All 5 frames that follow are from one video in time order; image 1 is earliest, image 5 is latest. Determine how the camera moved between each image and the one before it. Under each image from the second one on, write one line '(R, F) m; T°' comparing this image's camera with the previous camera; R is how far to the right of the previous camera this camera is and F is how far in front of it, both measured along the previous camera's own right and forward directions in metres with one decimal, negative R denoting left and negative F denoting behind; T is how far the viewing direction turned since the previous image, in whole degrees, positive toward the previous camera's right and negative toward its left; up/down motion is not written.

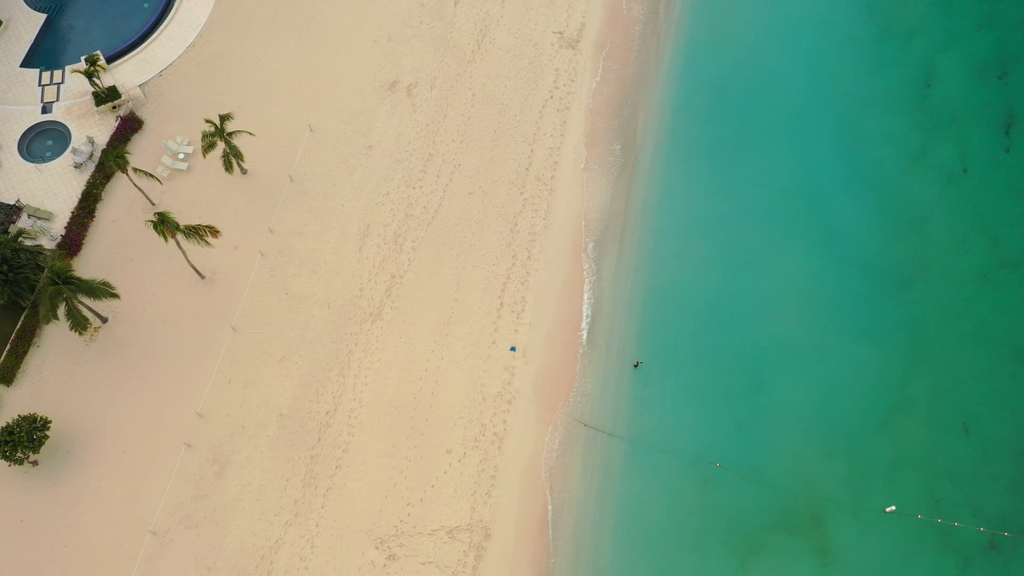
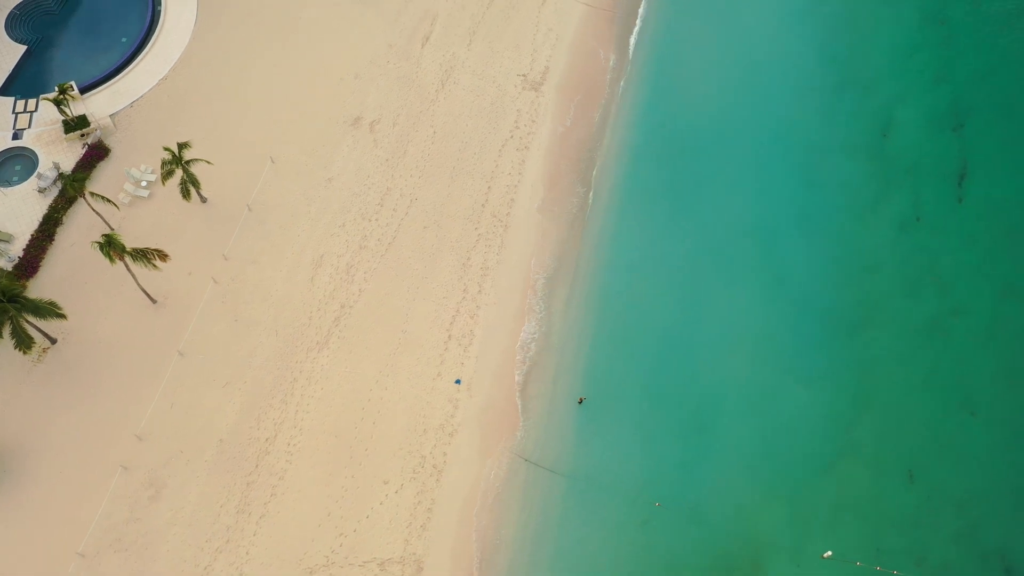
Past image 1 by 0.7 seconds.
(+3.0, -0.2) m; -2°
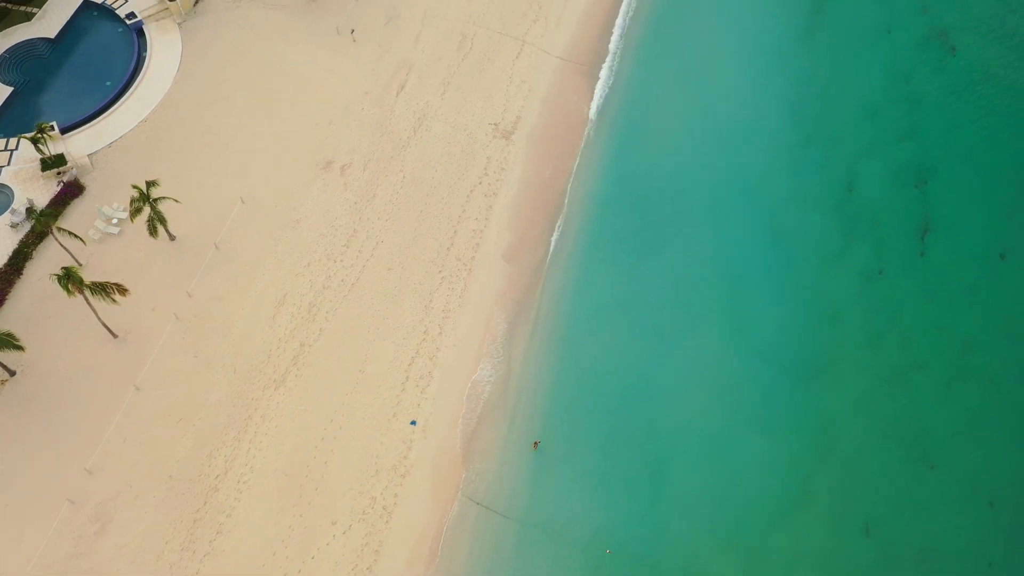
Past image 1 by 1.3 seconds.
(+1.7, -0.2) m; 0°
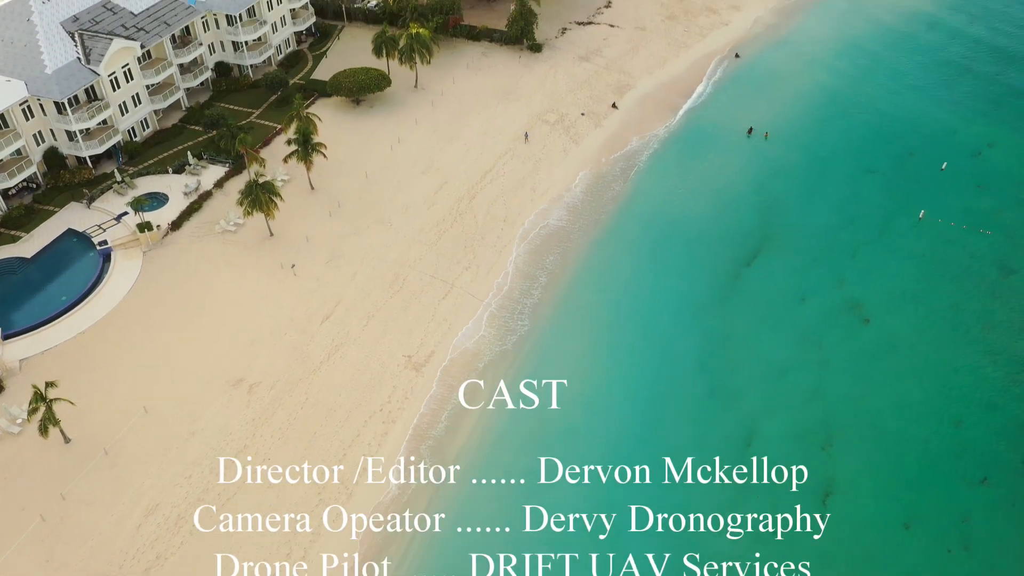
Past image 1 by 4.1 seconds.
(+5.9, -0.5) m; -3°
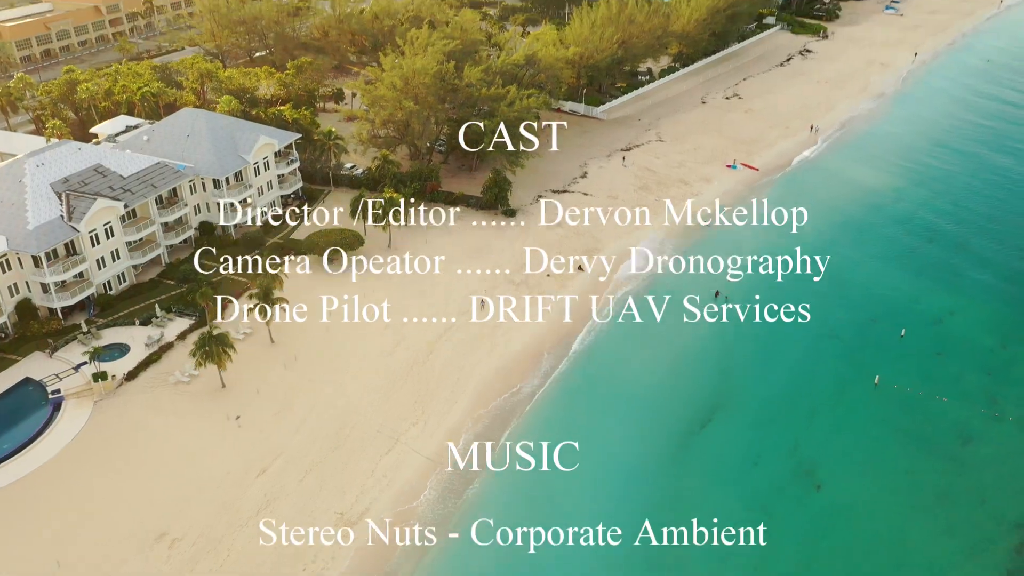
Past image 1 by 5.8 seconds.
(+3.4, -0.2) m; -1°
